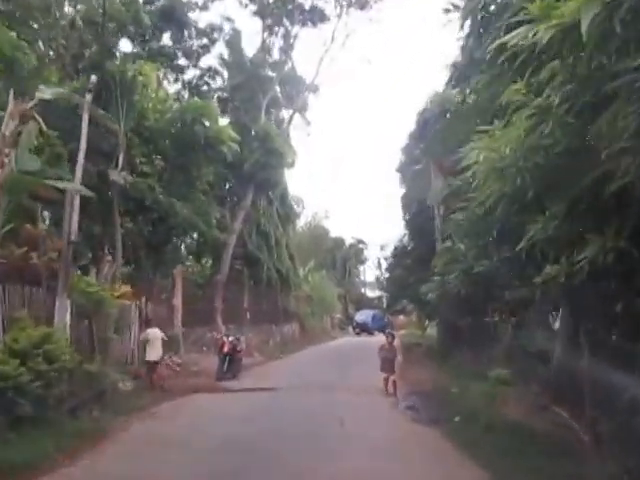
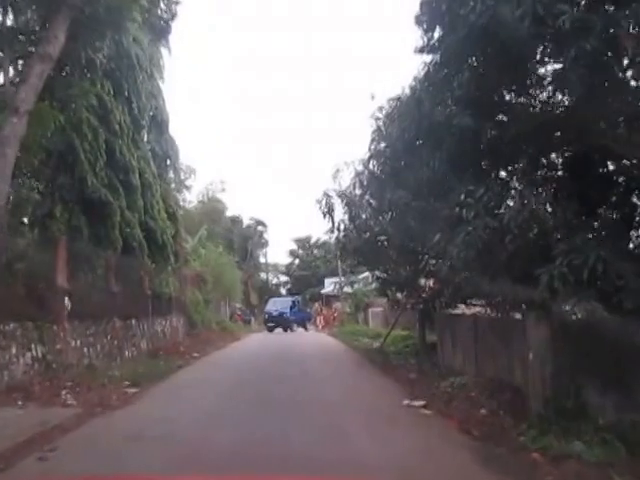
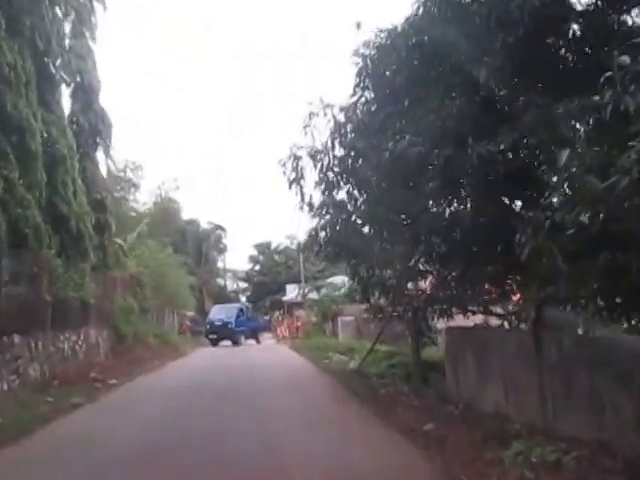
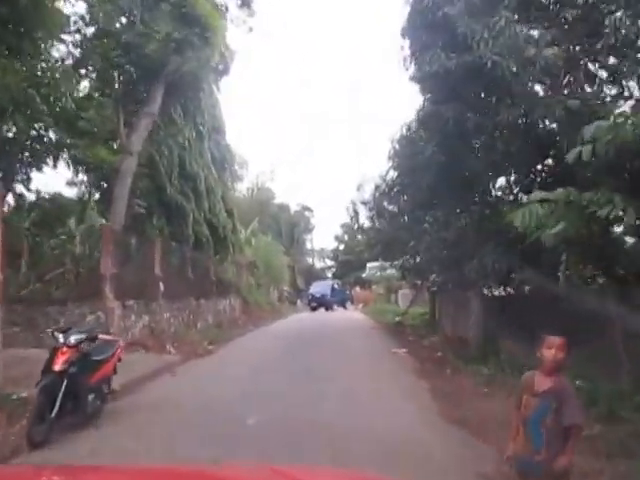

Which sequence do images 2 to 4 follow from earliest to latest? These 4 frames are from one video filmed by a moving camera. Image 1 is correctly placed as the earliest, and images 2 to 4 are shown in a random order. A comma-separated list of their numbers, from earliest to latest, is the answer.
4, 2, 3
